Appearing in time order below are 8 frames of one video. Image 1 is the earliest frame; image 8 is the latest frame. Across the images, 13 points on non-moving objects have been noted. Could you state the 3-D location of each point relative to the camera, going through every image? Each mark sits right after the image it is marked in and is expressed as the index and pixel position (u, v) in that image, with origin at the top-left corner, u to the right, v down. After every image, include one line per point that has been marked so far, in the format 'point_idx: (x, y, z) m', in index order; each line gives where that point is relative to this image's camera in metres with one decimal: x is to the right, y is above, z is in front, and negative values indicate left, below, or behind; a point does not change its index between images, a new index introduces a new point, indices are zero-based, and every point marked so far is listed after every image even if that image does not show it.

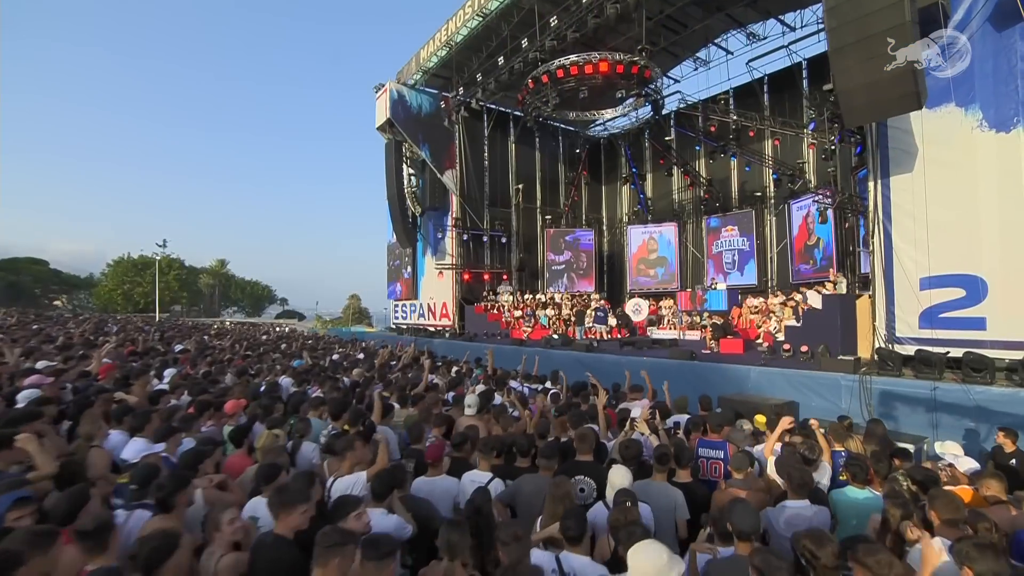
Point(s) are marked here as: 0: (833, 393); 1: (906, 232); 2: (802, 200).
0: (+5.2, -1.7, +9.0) m
1: (+6.9, +1.0, +9.8) m
2: (+9.6, +2.9, +18.6) m
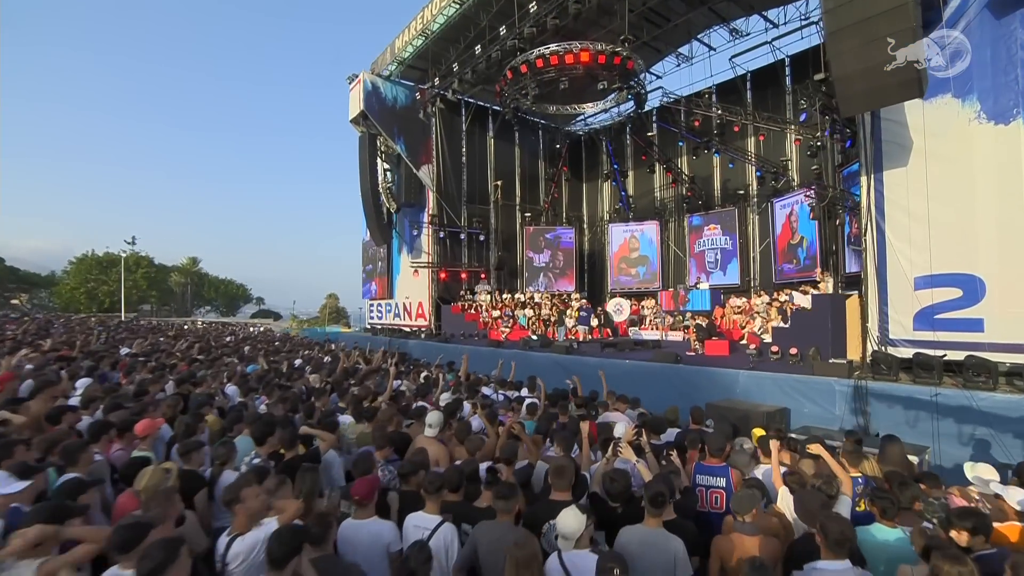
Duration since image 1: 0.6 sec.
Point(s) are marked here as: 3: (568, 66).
0: (+4.8, -1.7, +8.5) m
1: (+6.5, +1.0, +9.3) m
2: (+8.9, +2.9, +18.2) m
3: (+1.5, +6.0, +14.9) m
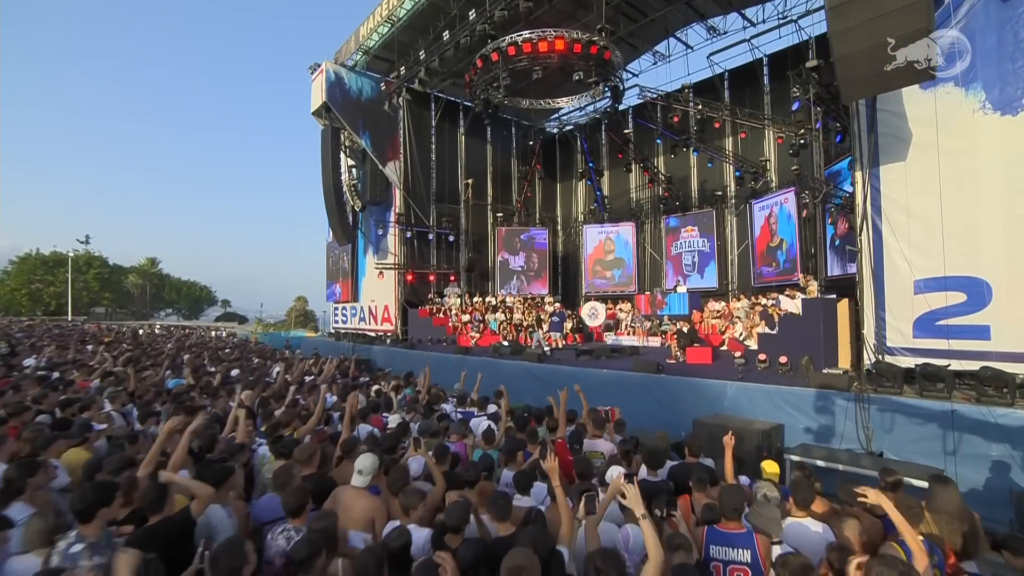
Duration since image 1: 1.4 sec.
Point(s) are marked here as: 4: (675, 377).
0: (+4.3, -1.7, +7.7) m
1: (+6.0, +0.9, +8.6) m
2: (+7.9, +2.8, +17.6) m
3: (+0.7, +5.9, +14.0) m
4: (+2.8, -1.6, +9.7) m
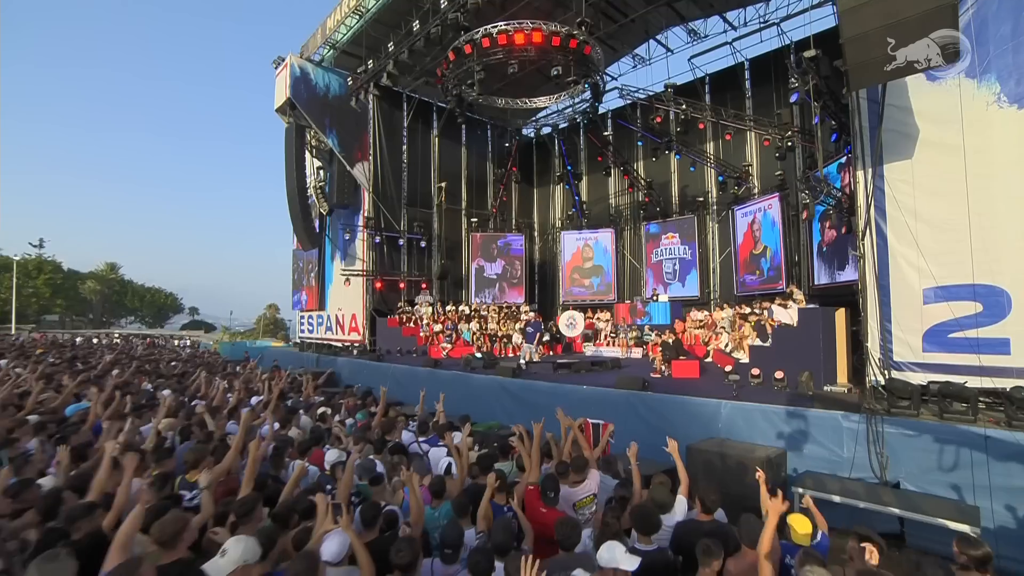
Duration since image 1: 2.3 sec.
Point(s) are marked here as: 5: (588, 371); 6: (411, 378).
0: (+4.0, -1.8, +6.9) m
1: (+5.6, +0.8, +7.9) m
2: (+7.2, +2.5, +17.0) m
3: (+0.1, +5.7, +13.2) m
4: (+2.4, -1.7, +8.8) m
5: (+1.7, -1.9, +12.6) m
6: (-2.6, -2.3, +14.5) m
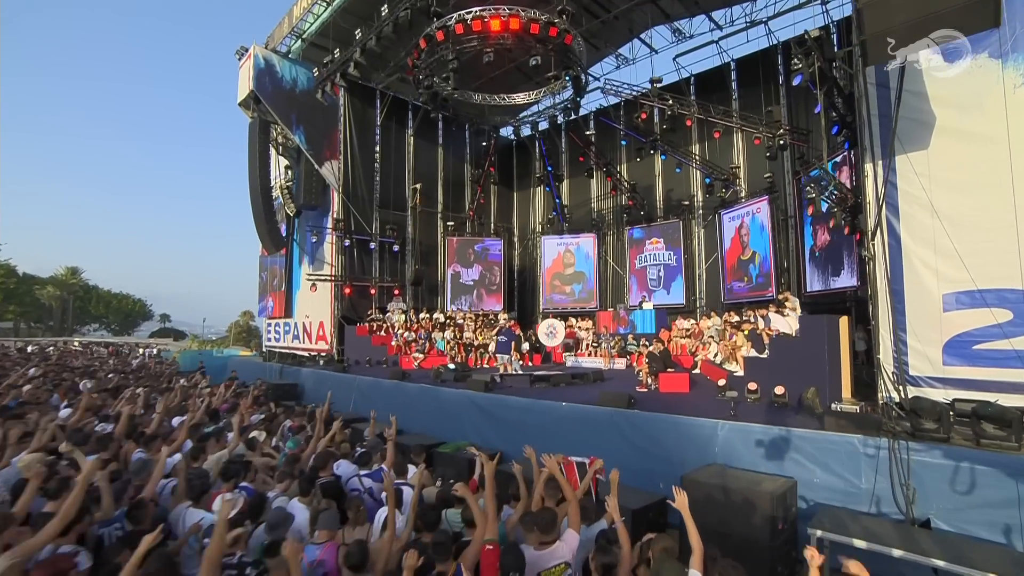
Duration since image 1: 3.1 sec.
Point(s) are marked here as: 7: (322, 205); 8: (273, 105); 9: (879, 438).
0: (+3.6, -1.9, +6.0) m
1: (+5.2, +0.7, +7.1) m
2: (+6.5, +2.3, +16.3) m
3: (-0.4, +5.6, +12.2) m
4: (+1.9, -1.8, +7.8) m
5: (+1.2, -2.0, +11.6) m
6: (-3.2, -2.5, +13.4) m
7: (-6.7, +2.9, +19.6) m
8: (-7.6, +5.8, +17.7) m
9: (+3.9, -1.6, +5.9) m
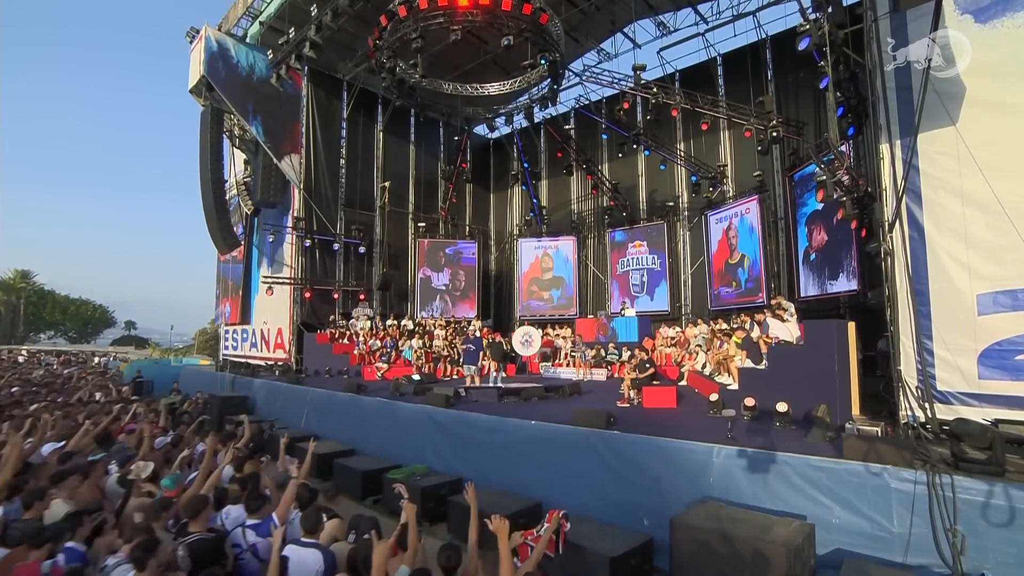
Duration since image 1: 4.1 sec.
0: (+3.1, -1.9, +4.8) m
1: (+4.7, +0.7, +6.0) m
2: (+5.7, +2.1, +15.2) m
3: (-1.0, +5.5, +11.1) m
4: (+1.4, -1.8, +6.6) m
5: (+0.5, -2.0, +10.3) m
6: (-3.9, -2.5, +12.0) m
7: (-7.5, +2.8, +18.2) m
8: (-8.3, +5.7, +16.3) m
9: (+3.4, -1.6, +4.7) m
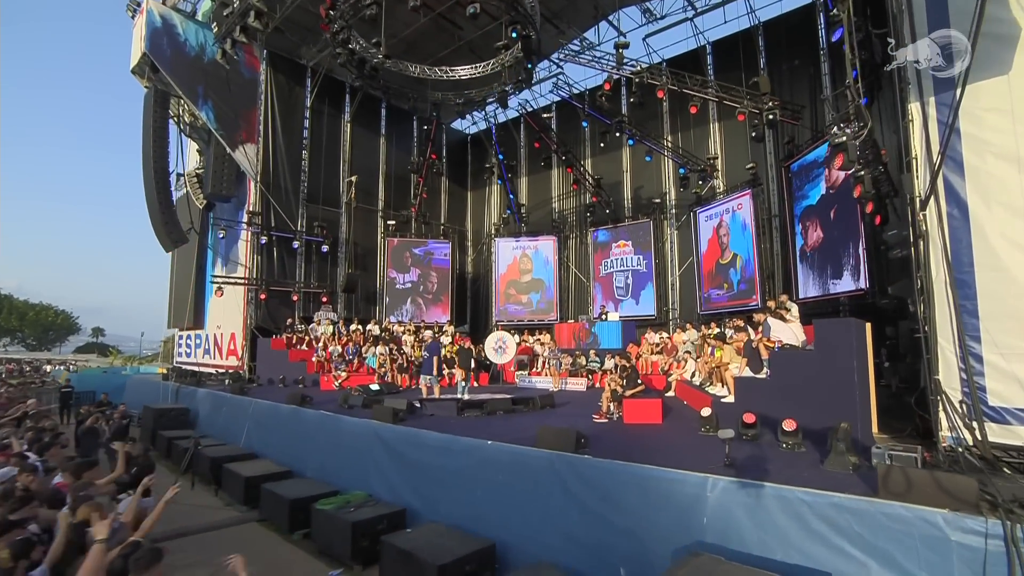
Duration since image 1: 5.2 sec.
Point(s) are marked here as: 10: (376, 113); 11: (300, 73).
0: (+2.6, -1.7, +3.5) m
1: (+4.2, +0.8, +4.8) m
2: (+5.1, +2.1, +14.1) m
3: (-1.6, +5.6, +9.8) m
4: (+0.9, -1.7, +5.3) m
5: (-0.1, -2.0, +9.0) m
6: (-4.6, -2.5, +10.6) m
7: (-8.3, +2.8, +16.8) m
8: (-9.0, +5.7, +14.9) m
9: (+2.9, -1.4, +3.5) m
10: (-4.8, +6.1, +19.5) m
11: (-6.6, +6.7, +17.5) m
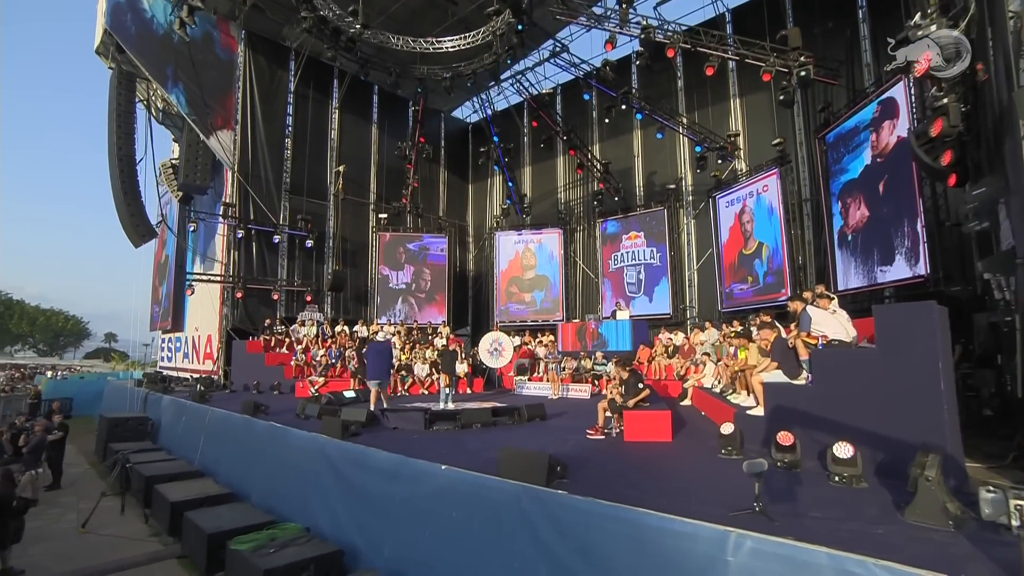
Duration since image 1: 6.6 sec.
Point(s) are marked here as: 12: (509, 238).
0: (+2.2, -1.5, +1.9) m
1: (+3.7, +1.1, +3.2) m
2: (+4.9, +2.2, +12.4) m
3: (-1.9, +5.7, +8.4) m
4: (+0.5, -1.4, +3.7) m
5: (-0.3, -1.8, +7.4) m
6: (-4.8, -2.4, +9.2) m
7: (-8.3, +2.8, +15.6) m
8: (-9.1, +5.8, +13.8) m
9: (+2.4, -1.2, +1.8) m
10: (-4.7, +6.1, +18.2) m
11: (-6.7, +6.7, +16.3) m
12: (-0.1, +1.5, +16.7) m
